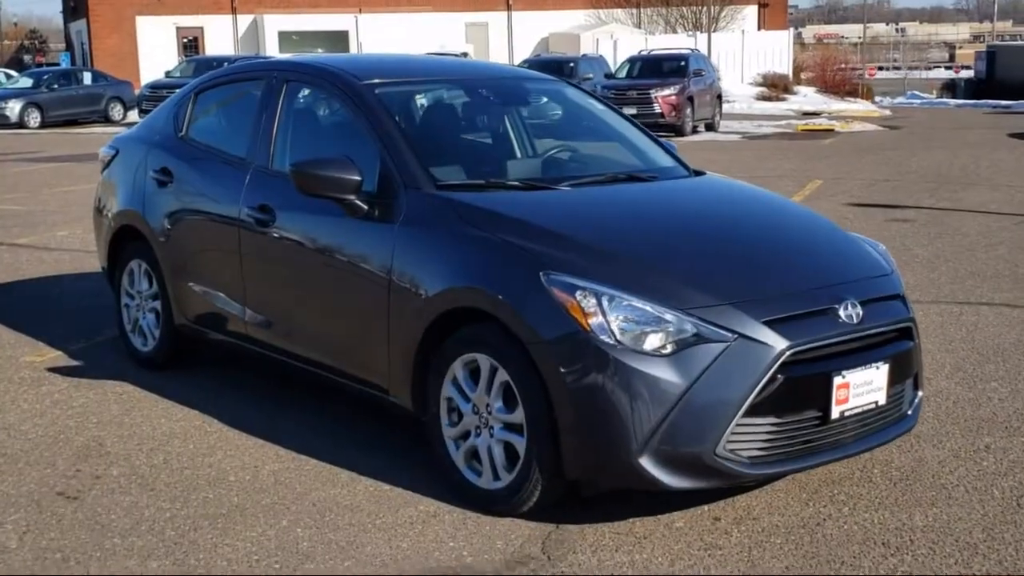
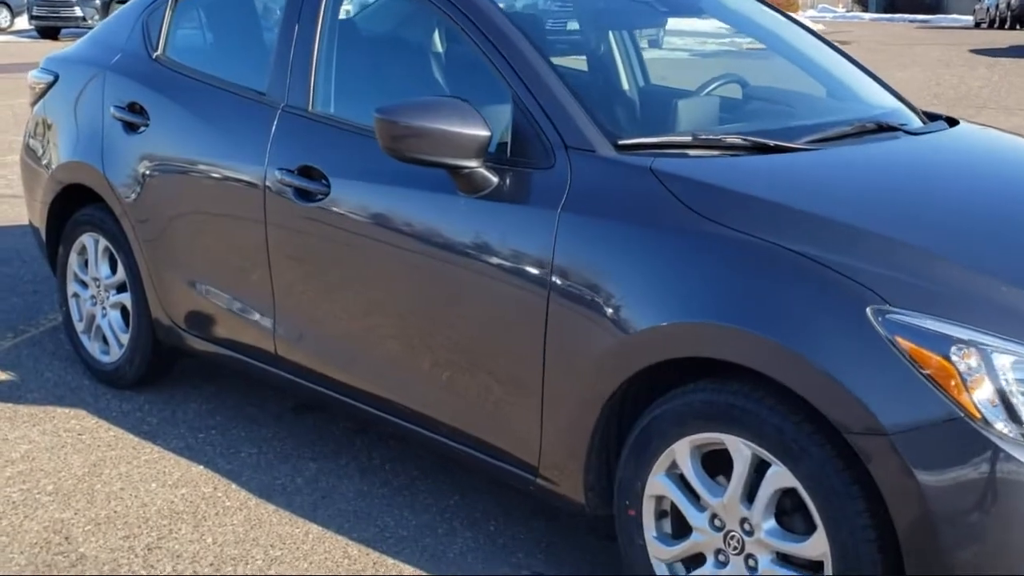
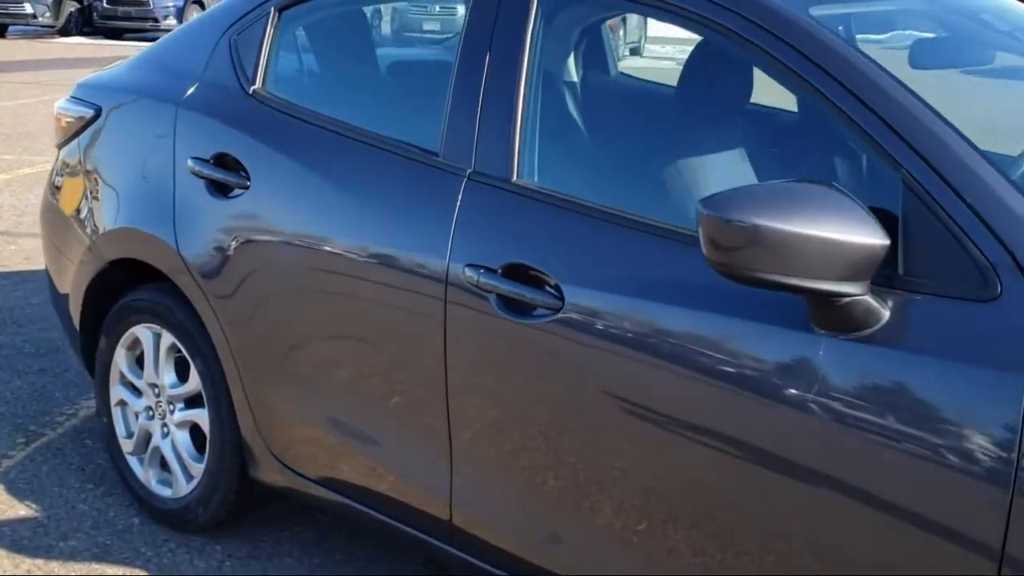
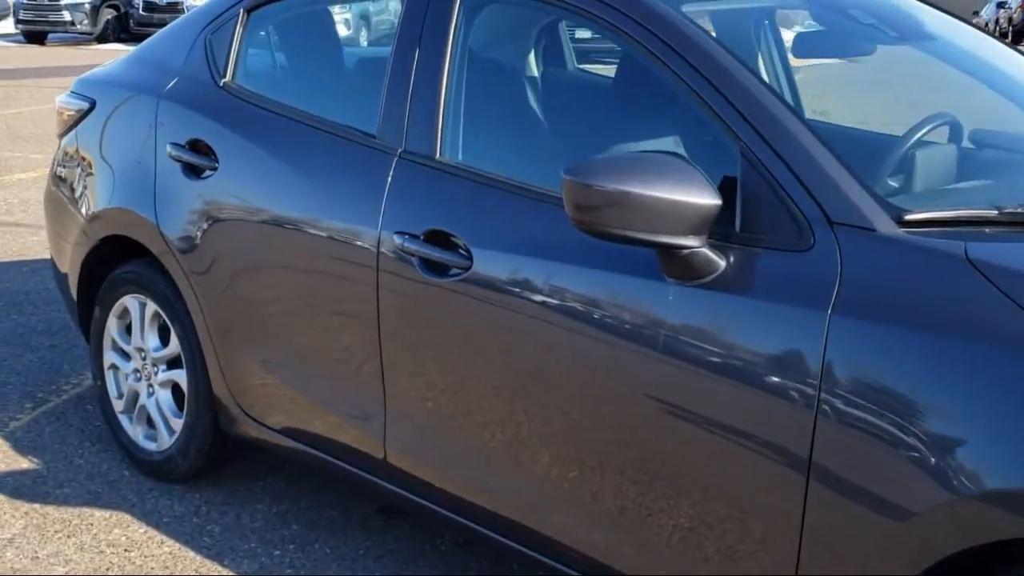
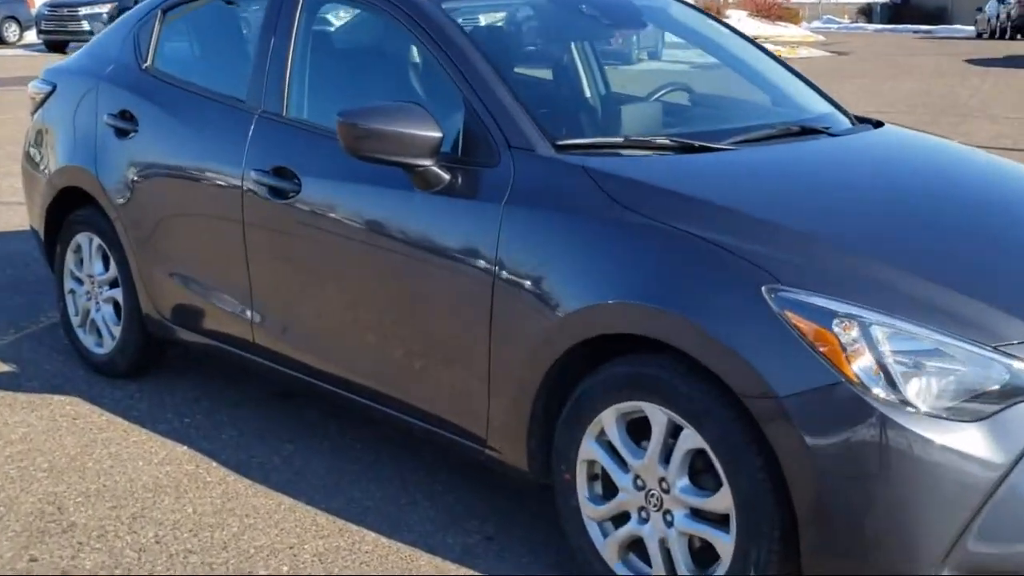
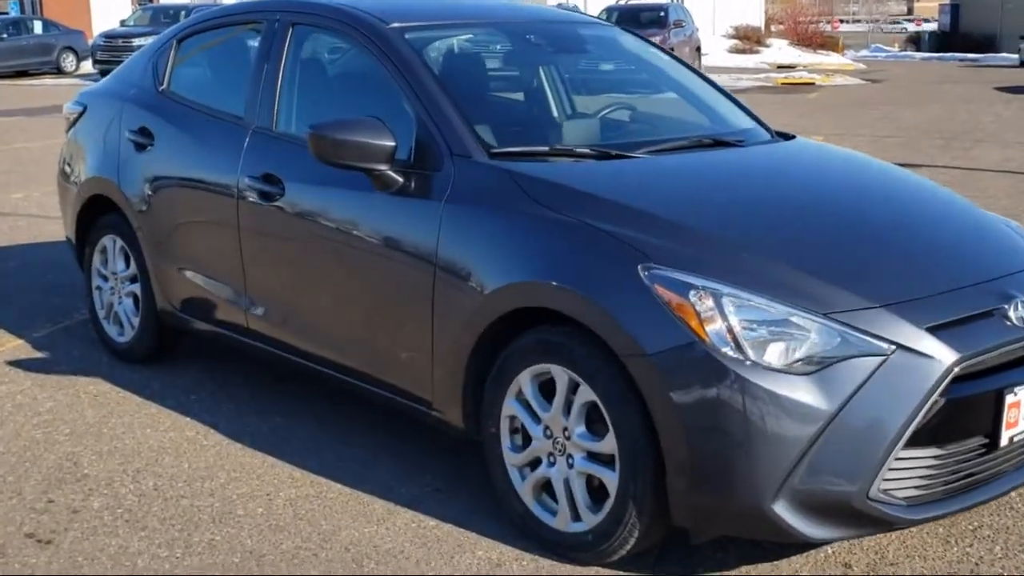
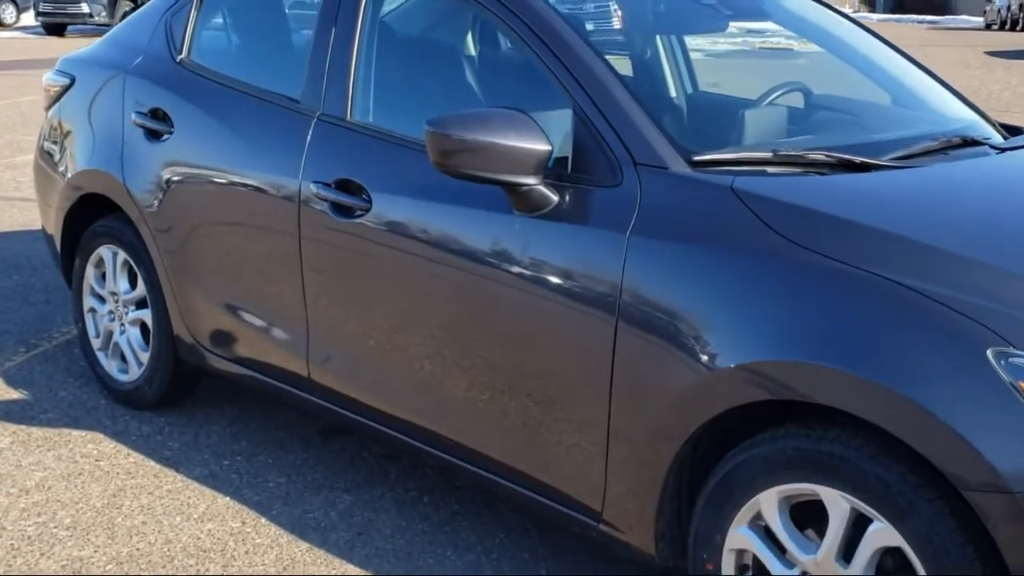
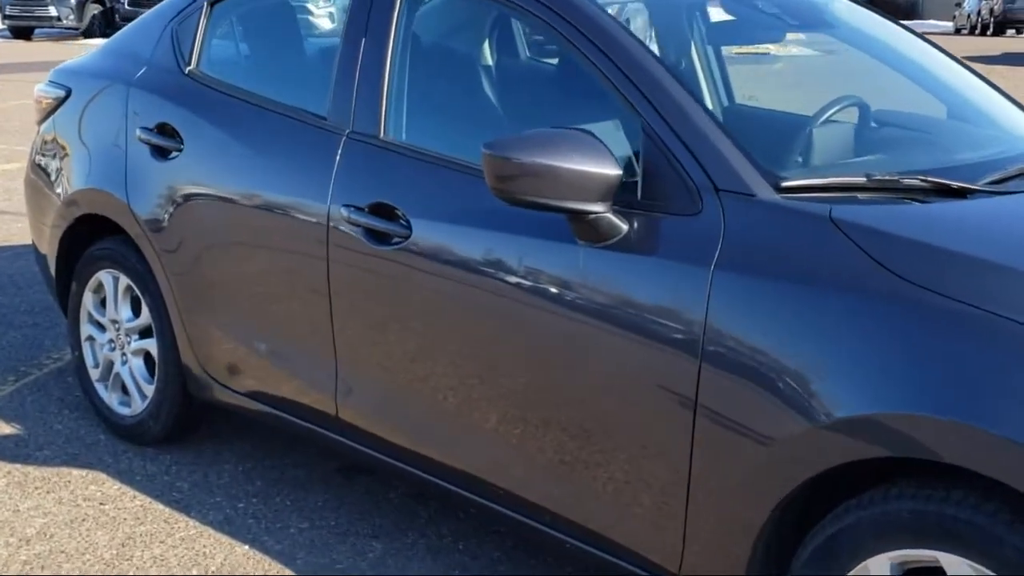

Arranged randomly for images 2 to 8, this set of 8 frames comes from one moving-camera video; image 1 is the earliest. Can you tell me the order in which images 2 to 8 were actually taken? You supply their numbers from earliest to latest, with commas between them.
6, 5, 2, 7, 8, 4, 3
